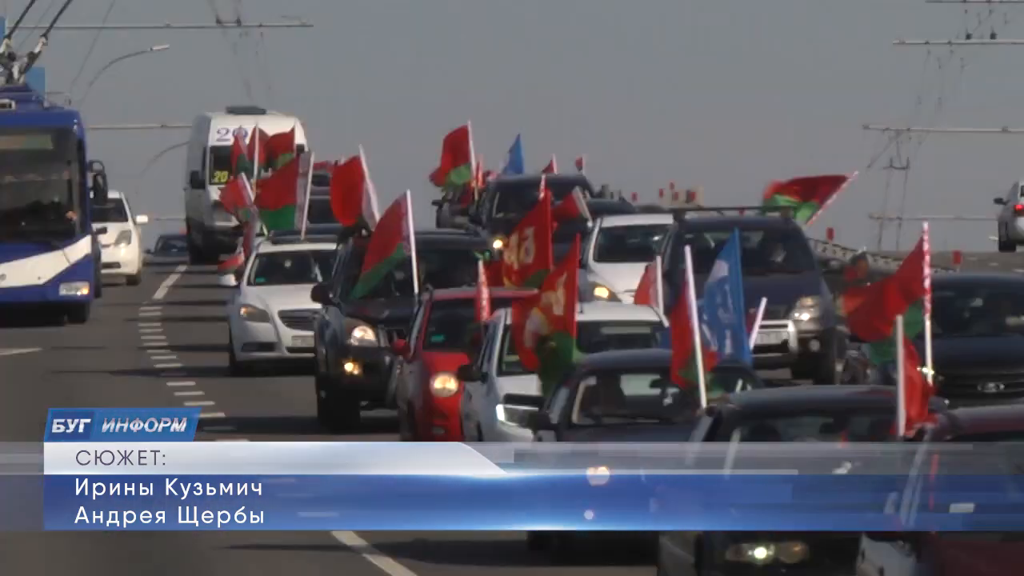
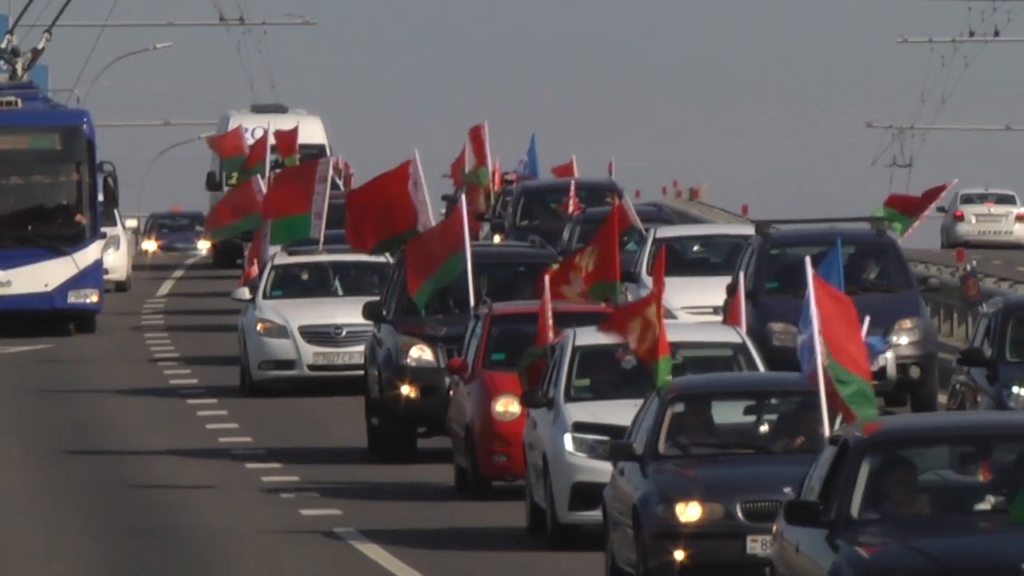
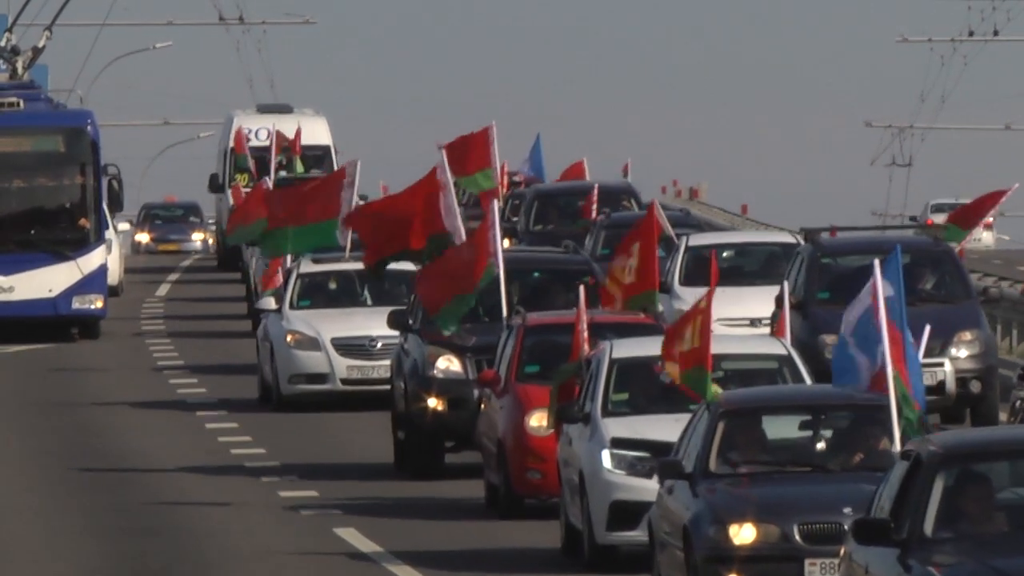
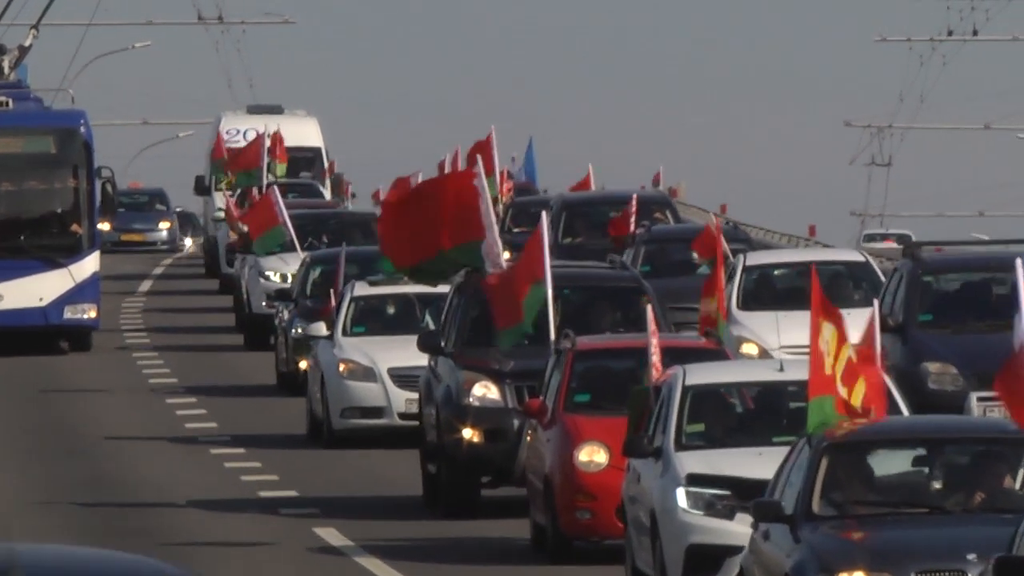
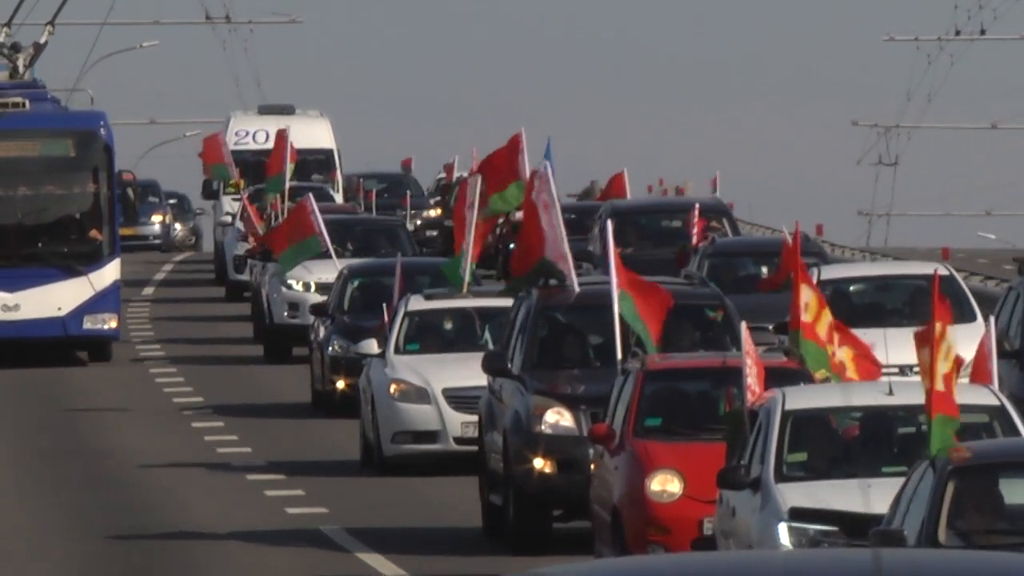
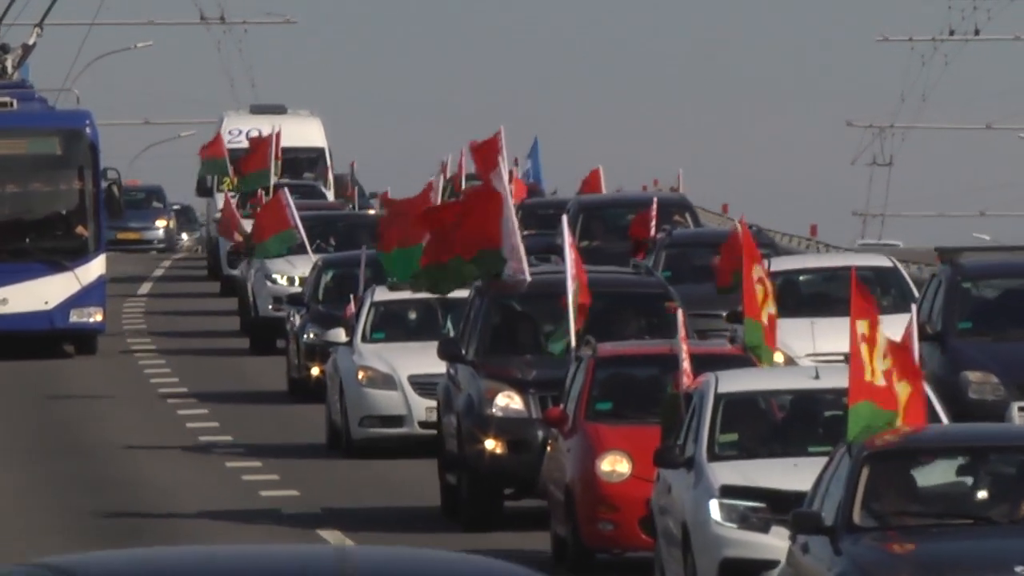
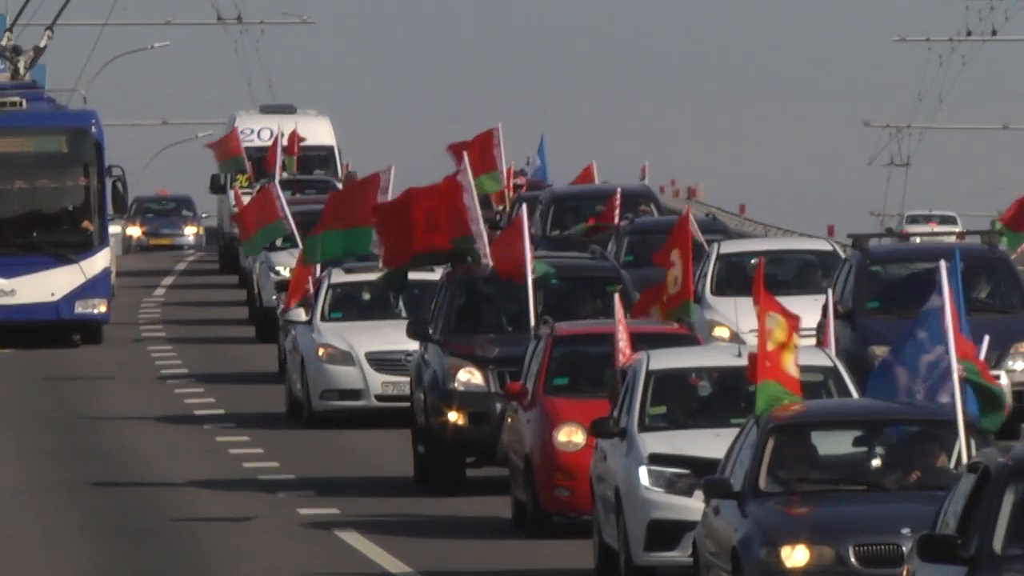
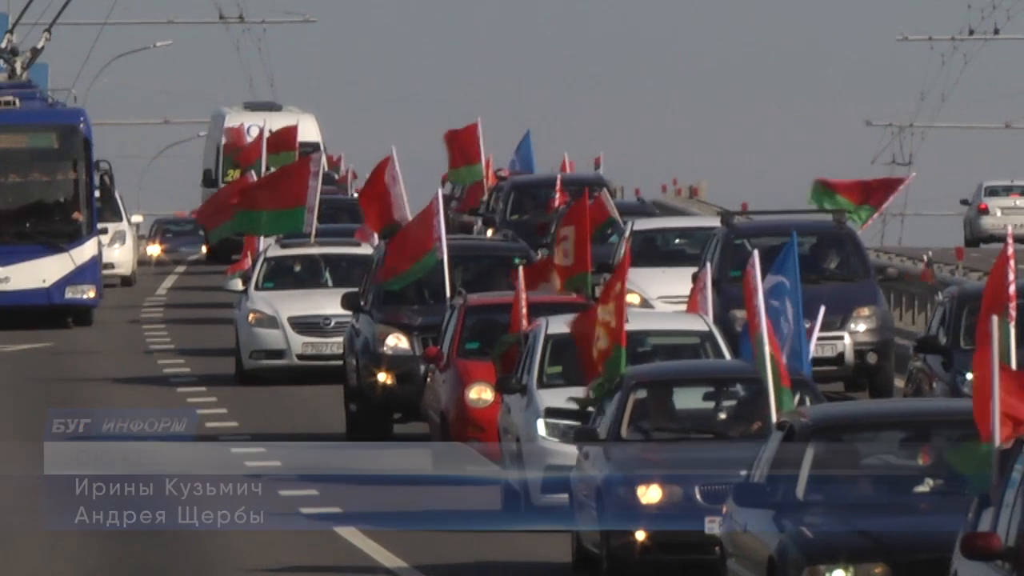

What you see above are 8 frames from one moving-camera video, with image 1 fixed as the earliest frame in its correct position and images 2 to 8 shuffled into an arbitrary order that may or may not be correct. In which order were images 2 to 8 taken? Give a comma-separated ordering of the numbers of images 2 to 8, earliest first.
8, 2, 3, 7, 4, 6, 5
